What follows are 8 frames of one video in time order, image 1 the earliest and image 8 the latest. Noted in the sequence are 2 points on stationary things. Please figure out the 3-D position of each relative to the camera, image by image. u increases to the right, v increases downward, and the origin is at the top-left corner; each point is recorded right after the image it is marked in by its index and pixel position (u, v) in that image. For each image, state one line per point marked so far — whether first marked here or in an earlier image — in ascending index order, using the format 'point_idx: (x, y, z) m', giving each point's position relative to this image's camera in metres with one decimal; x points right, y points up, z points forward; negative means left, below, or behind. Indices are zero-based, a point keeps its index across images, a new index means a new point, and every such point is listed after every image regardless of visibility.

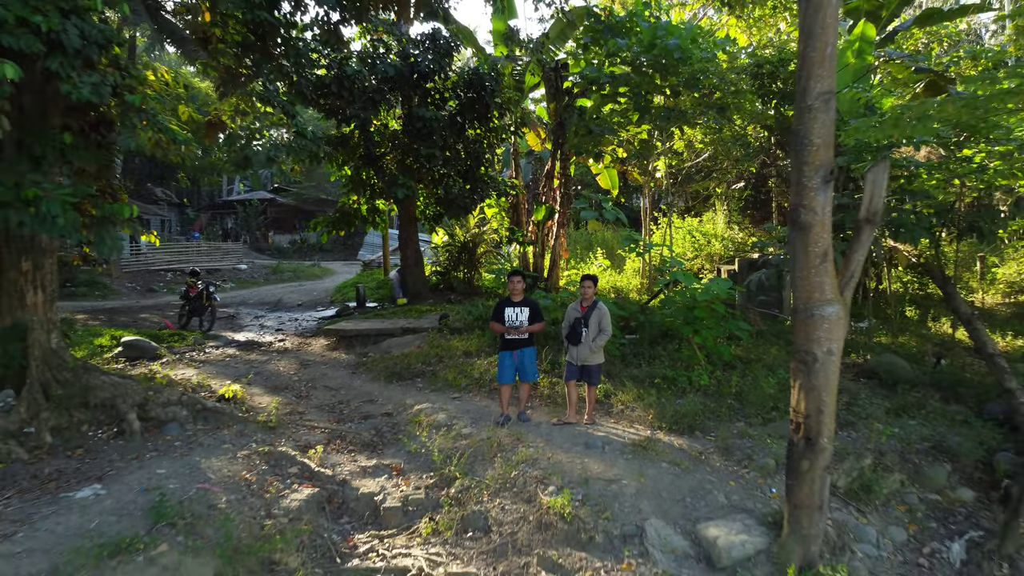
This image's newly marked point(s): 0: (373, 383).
0: (-1.2, -0.8, +5.7) m
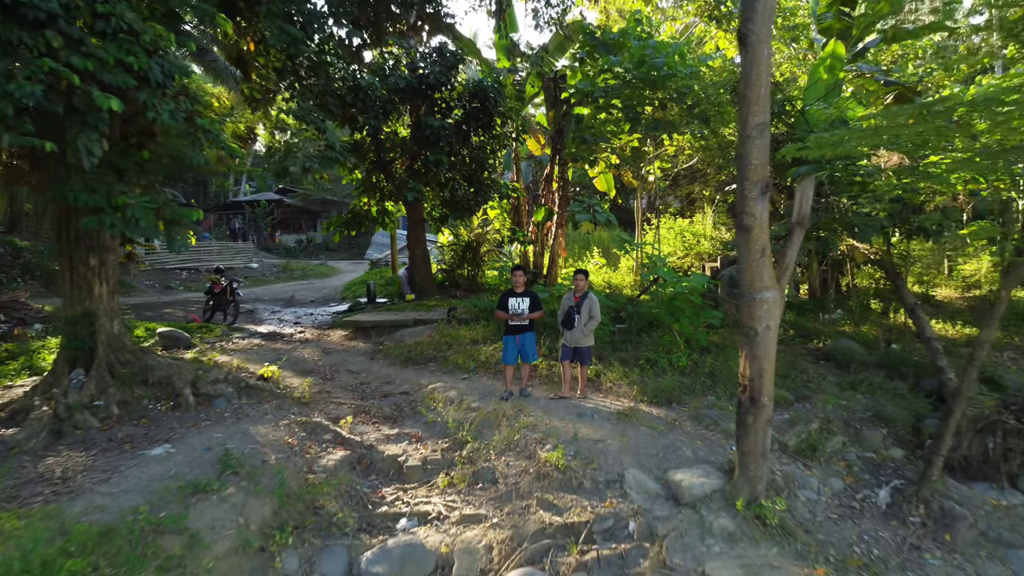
0: (-1.2, -0.8, +6.3) m
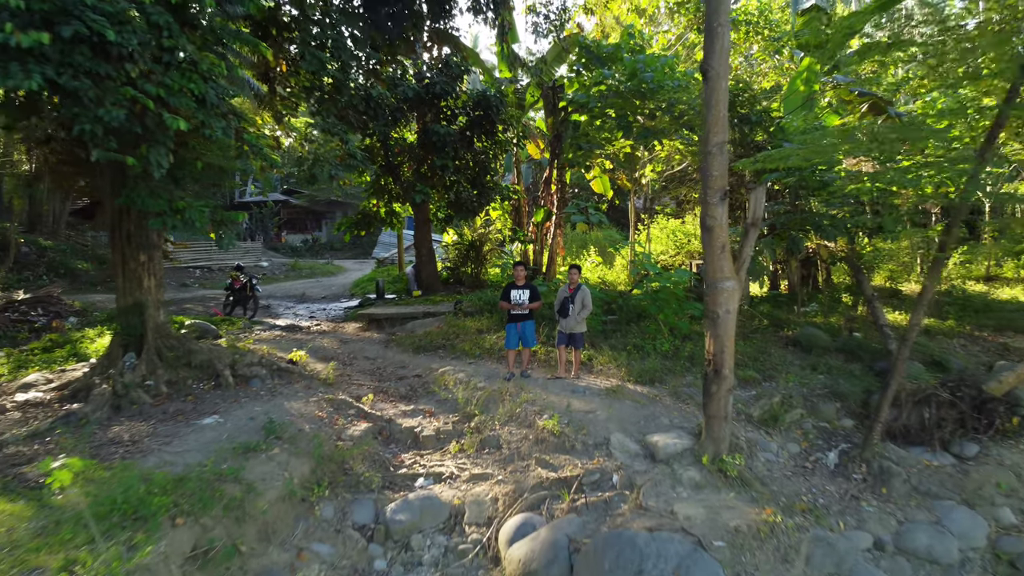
0: (-1.2, -0.7, +7.0) m
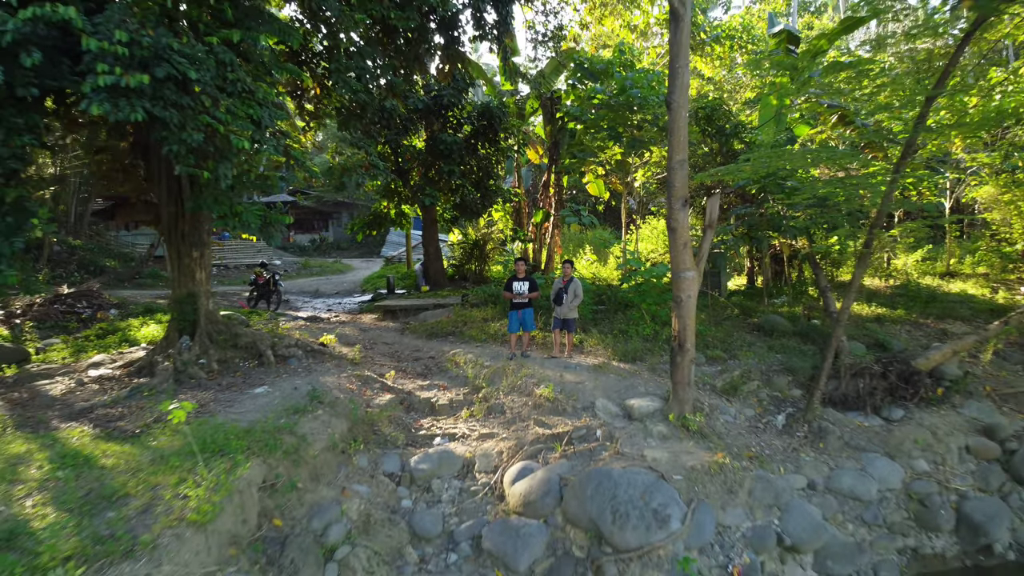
0: (-1.2, -0.6, +7.9) m
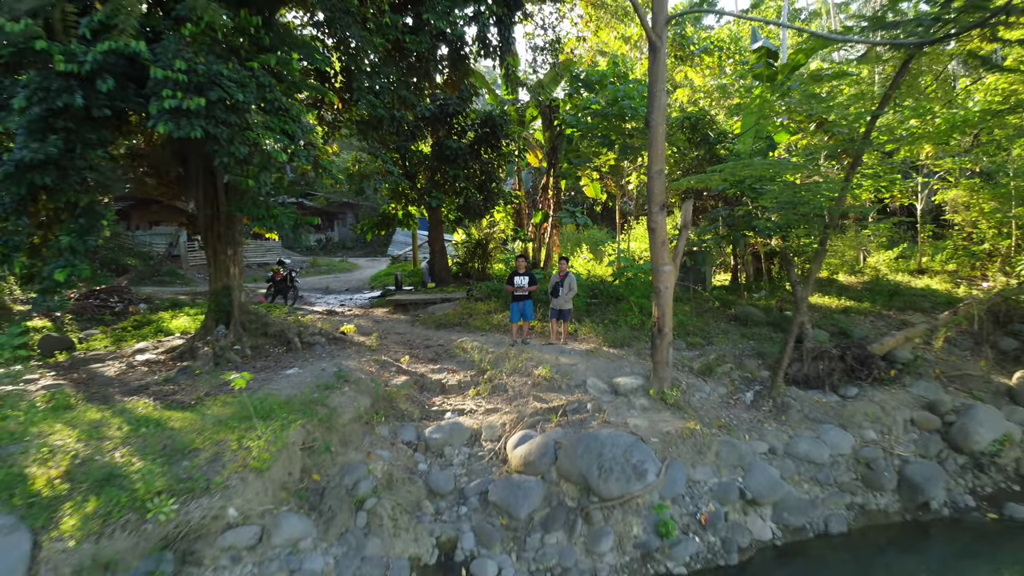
0: (-1.1, -0.6, +8.6) m
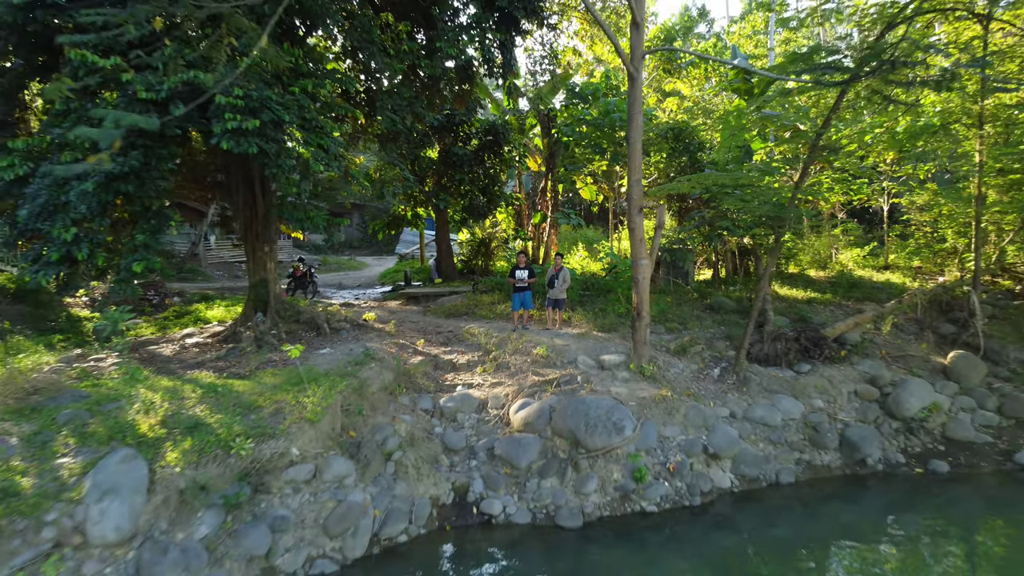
0: (-1.1, -0.5, +9.7) m
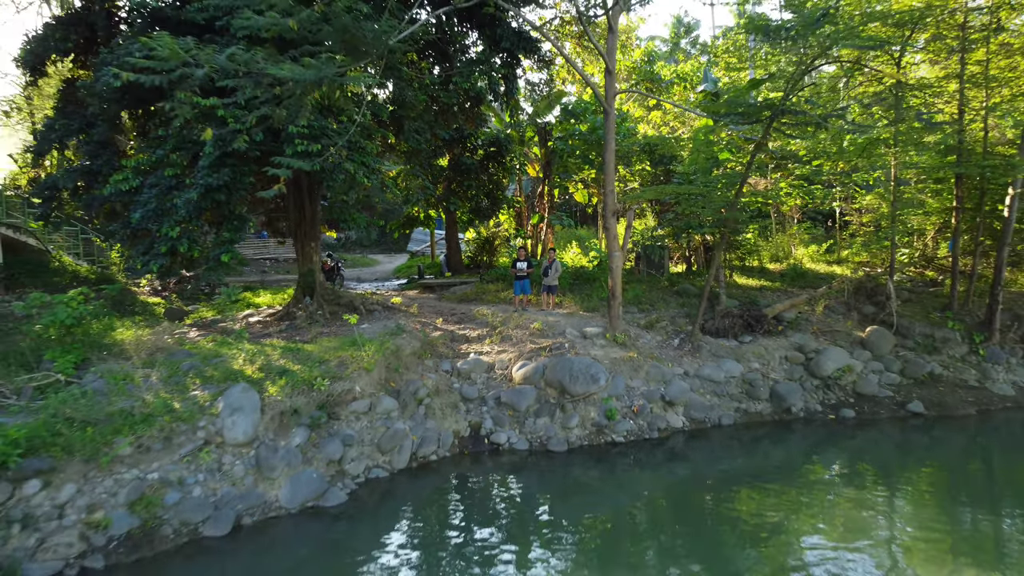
0: (-1.1, -0.3, +11.5) m
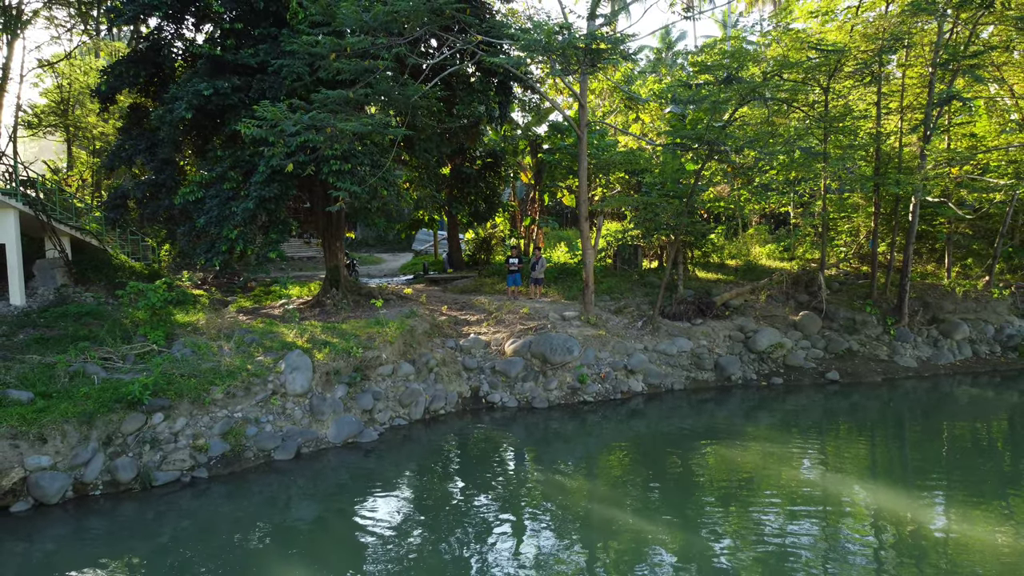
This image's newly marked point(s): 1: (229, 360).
0: (-1.2, -0.1, +13.5) m
1: (-3.6, -0.9, +8.1) m
